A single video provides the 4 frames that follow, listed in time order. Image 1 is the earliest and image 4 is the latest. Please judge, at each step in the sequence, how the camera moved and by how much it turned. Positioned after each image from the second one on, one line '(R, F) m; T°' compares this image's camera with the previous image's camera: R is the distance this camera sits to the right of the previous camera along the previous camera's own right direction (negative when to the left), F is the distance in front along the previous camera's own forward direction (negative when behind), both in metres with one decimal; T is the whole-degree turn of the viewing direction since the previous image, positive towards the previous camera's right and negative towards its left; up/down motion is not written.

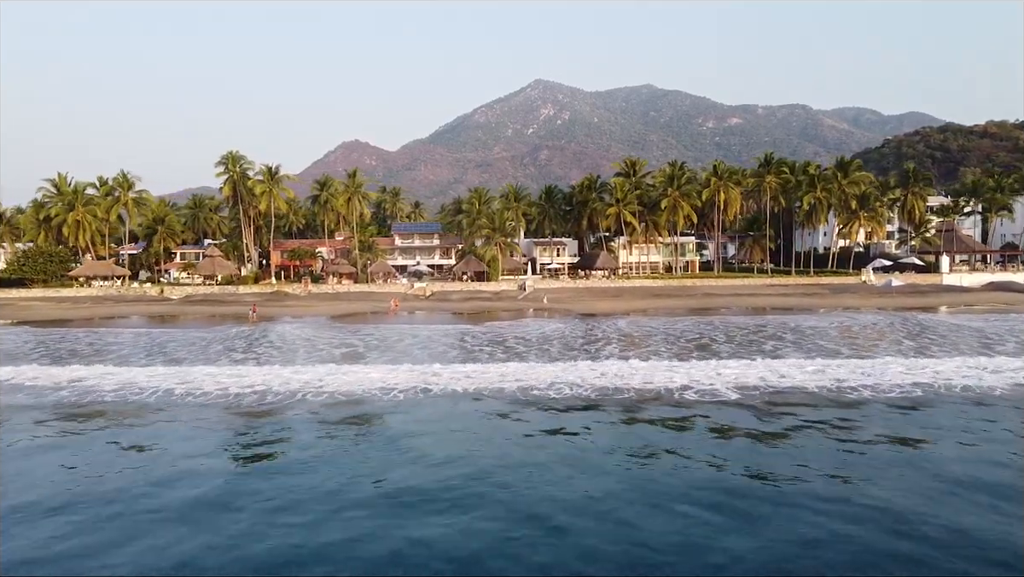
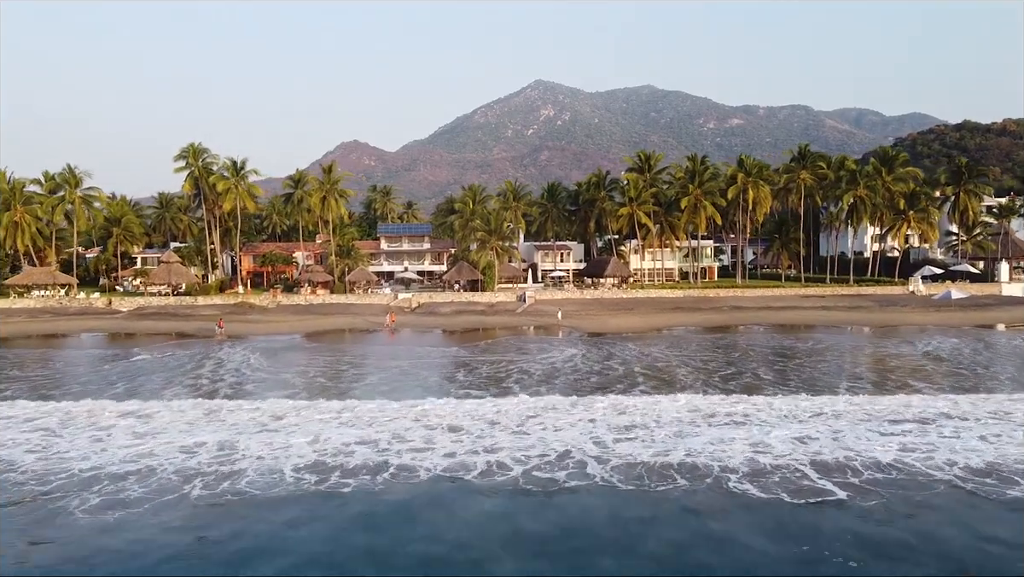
(+0.1, +7.7) m; 0°
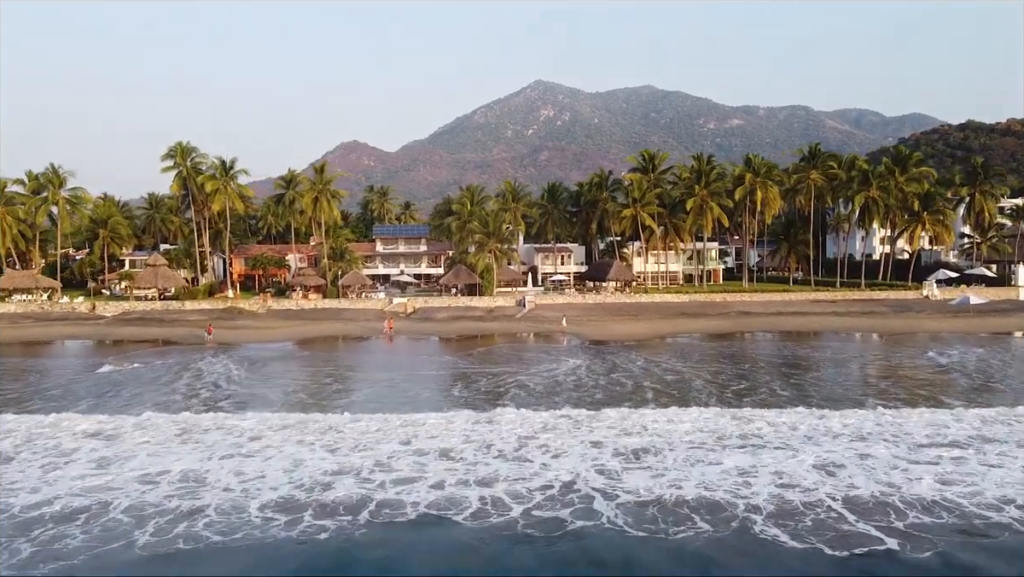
(0.0, +2.0) m; 0°
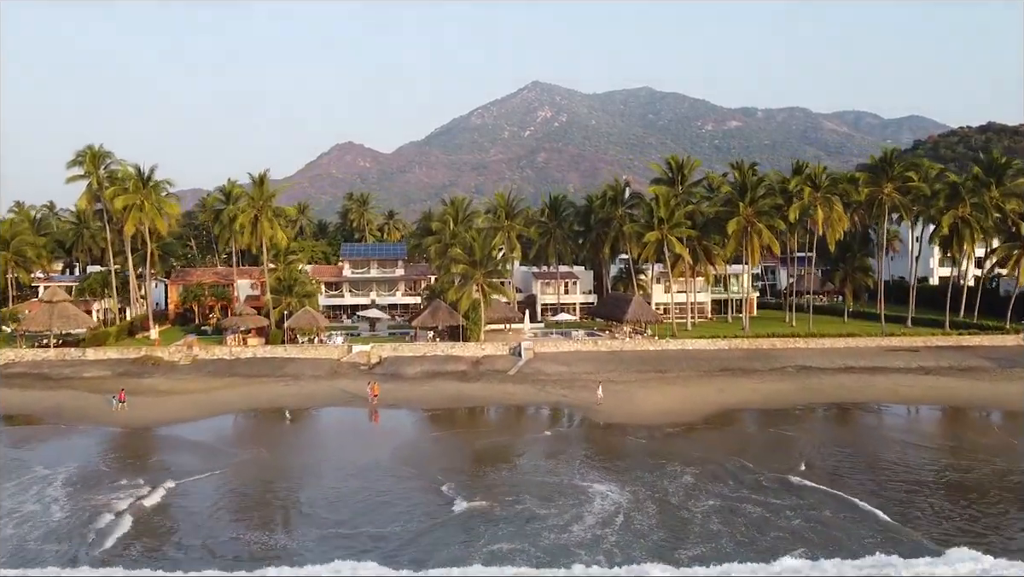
(+0.2, +11.3) m; 0°
